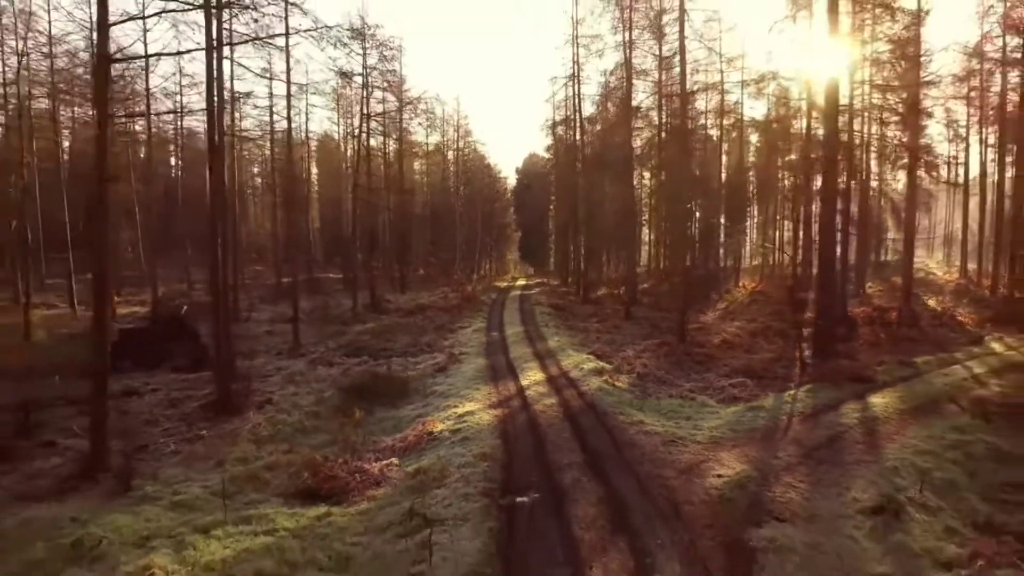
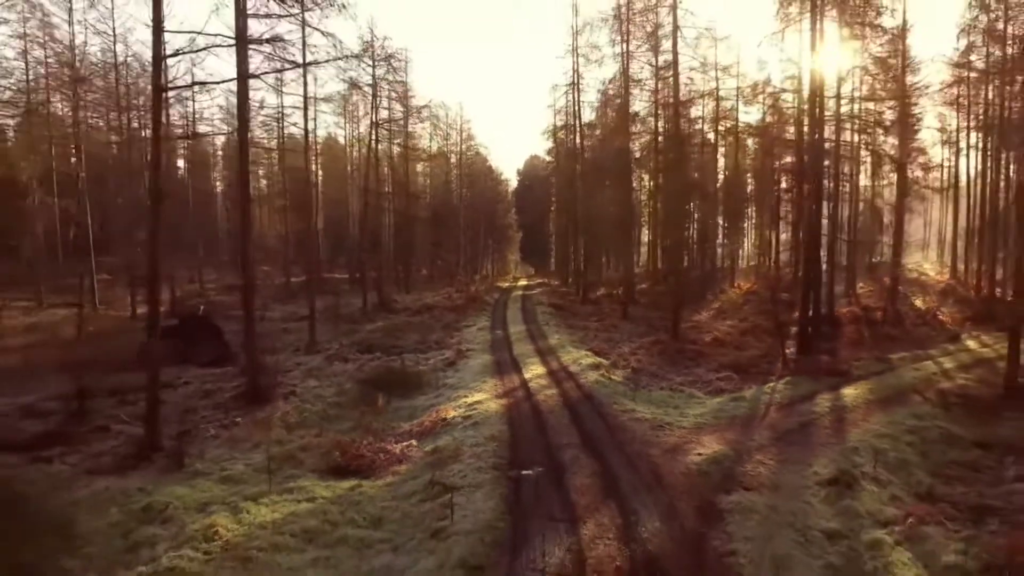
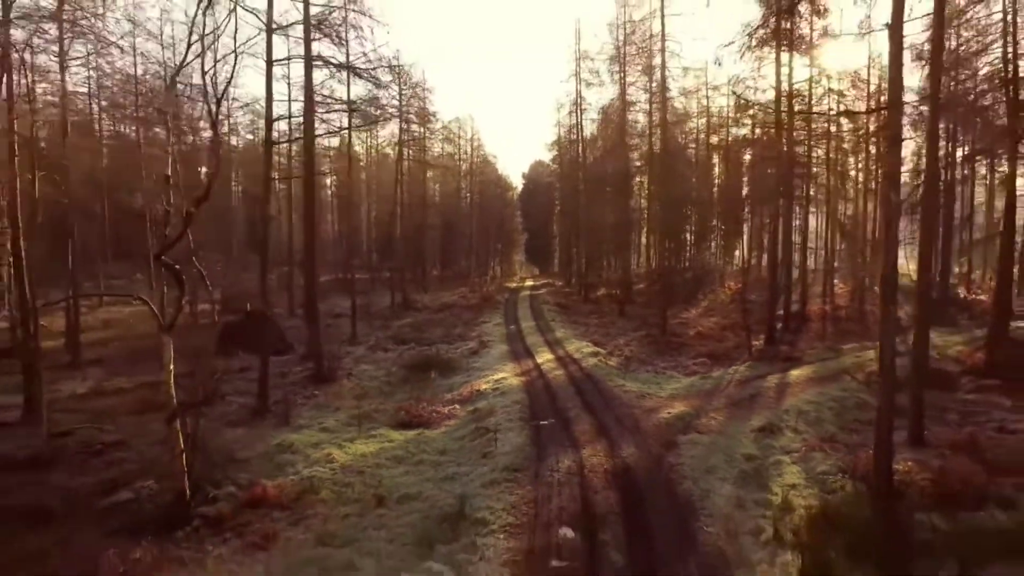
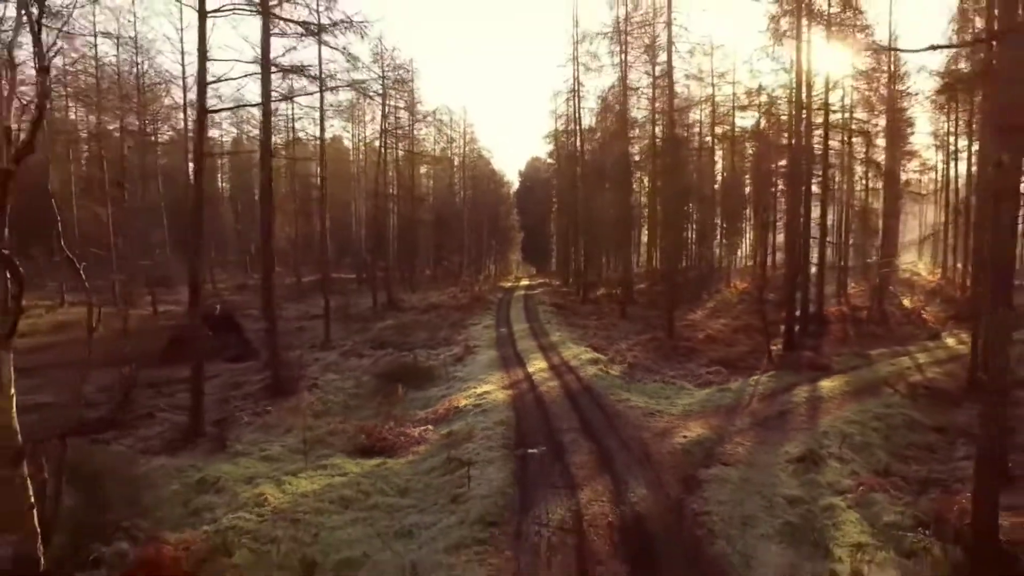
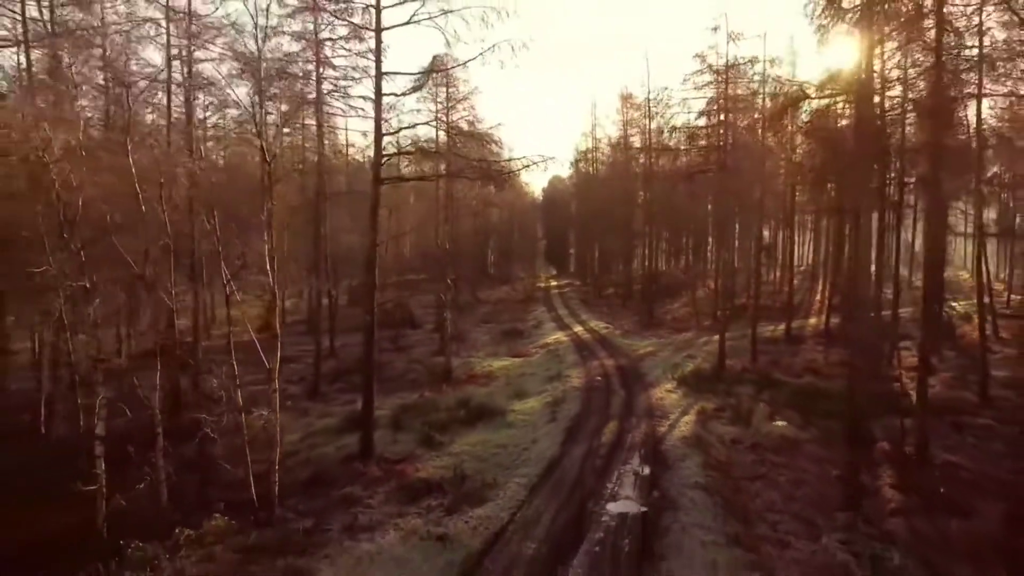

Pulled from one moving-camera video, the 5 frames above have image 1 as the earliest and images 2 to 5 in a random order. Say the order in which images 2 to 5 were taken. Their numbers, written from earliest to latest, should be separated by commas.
2, 4, 3, 5
